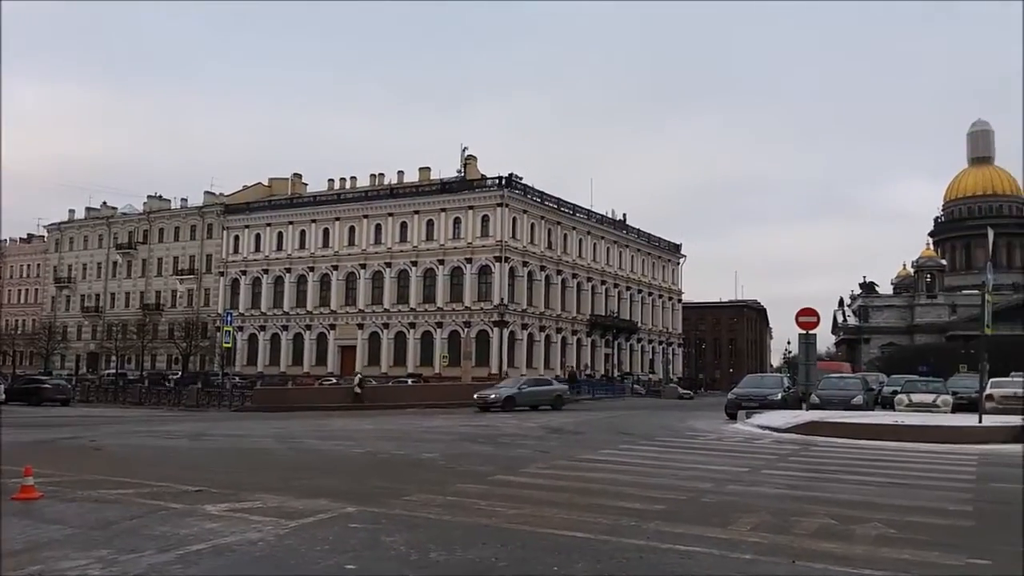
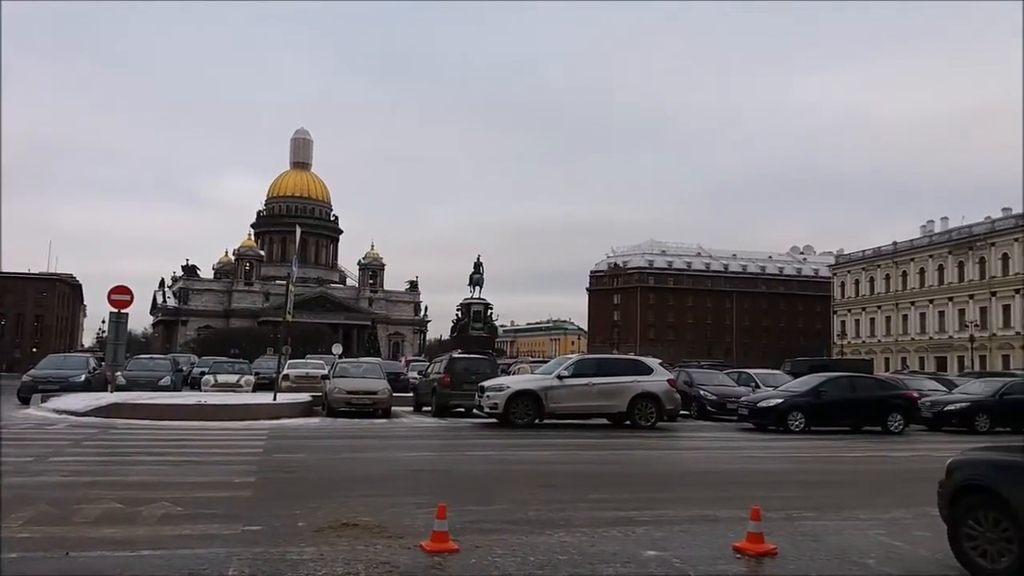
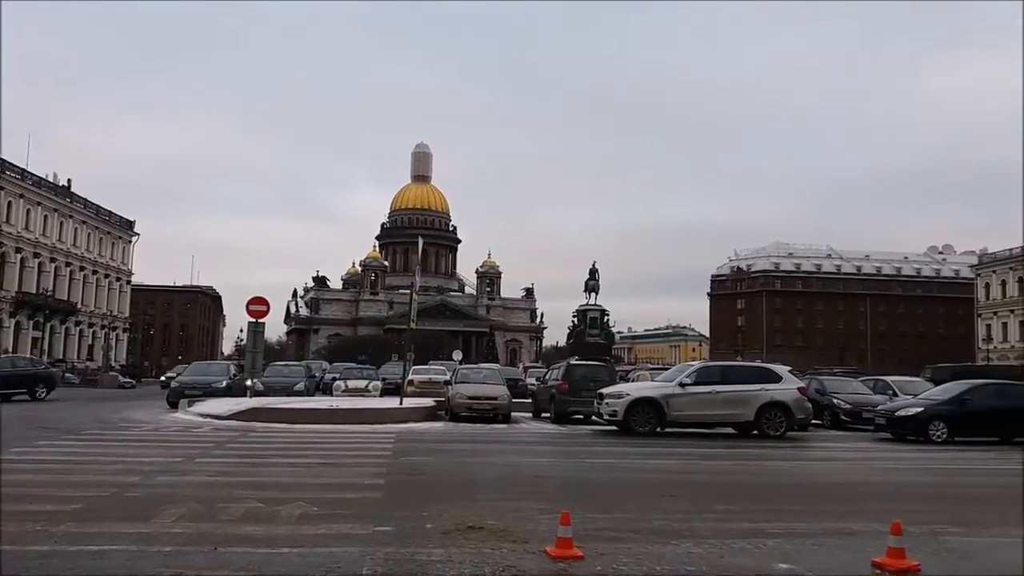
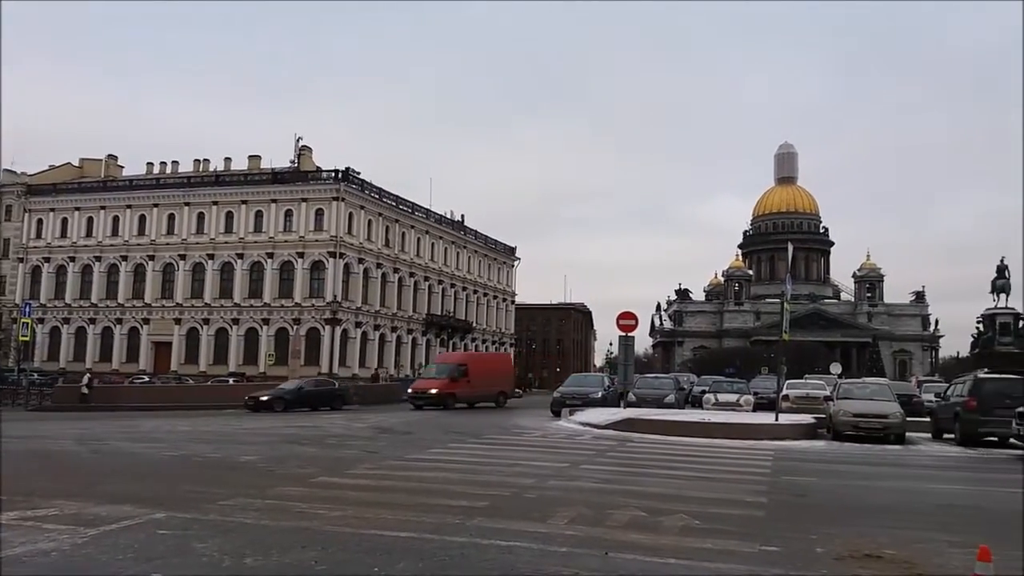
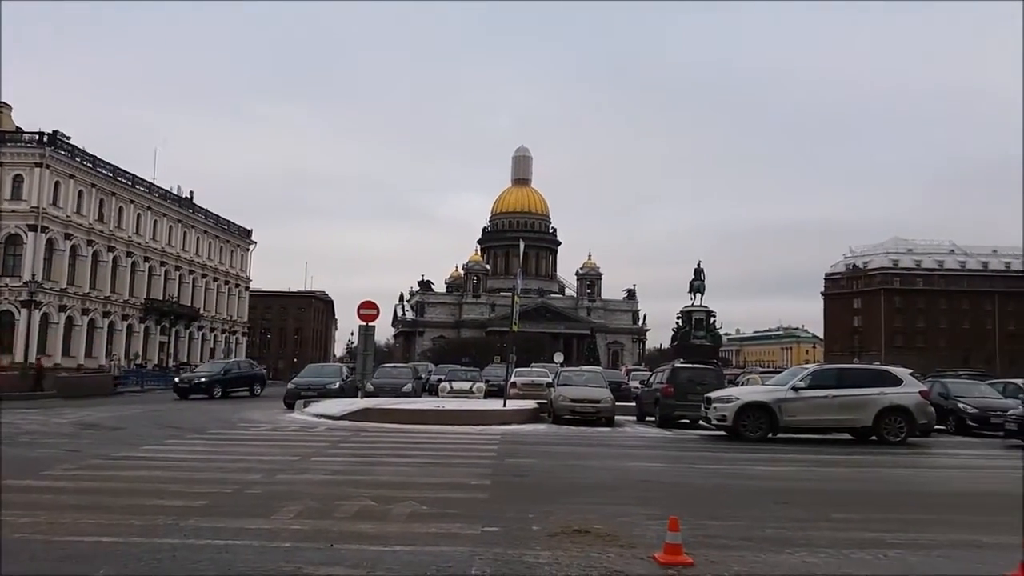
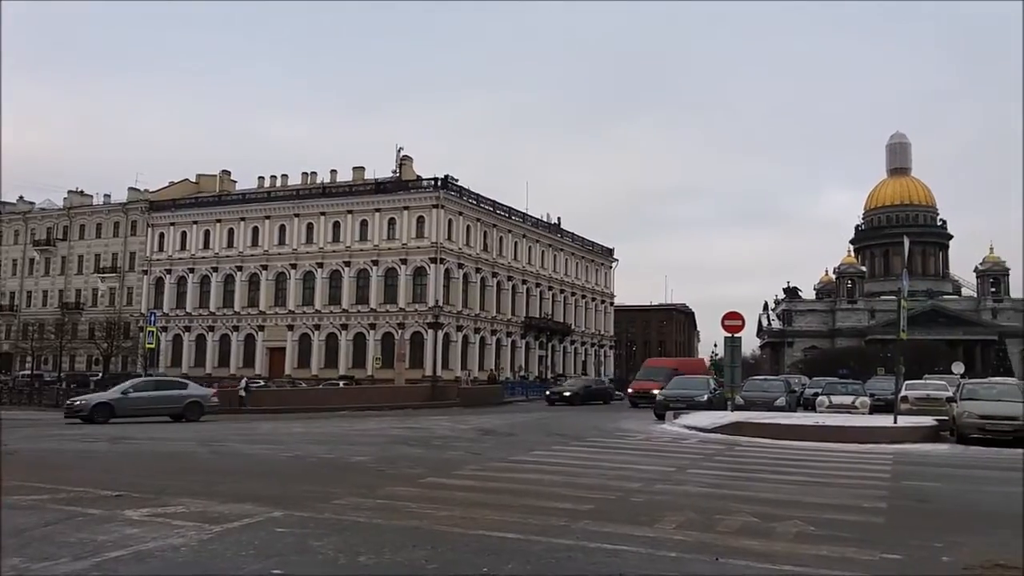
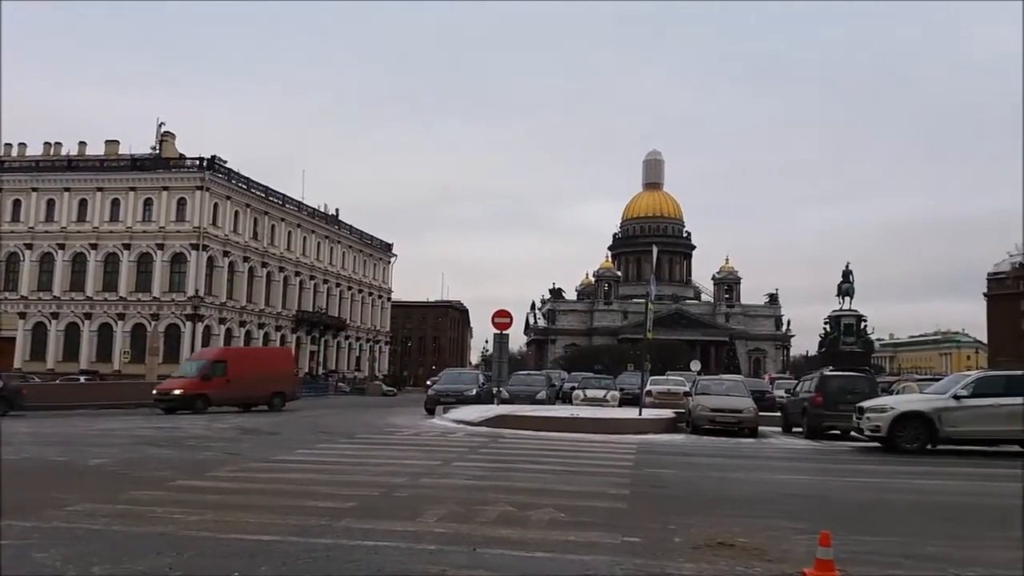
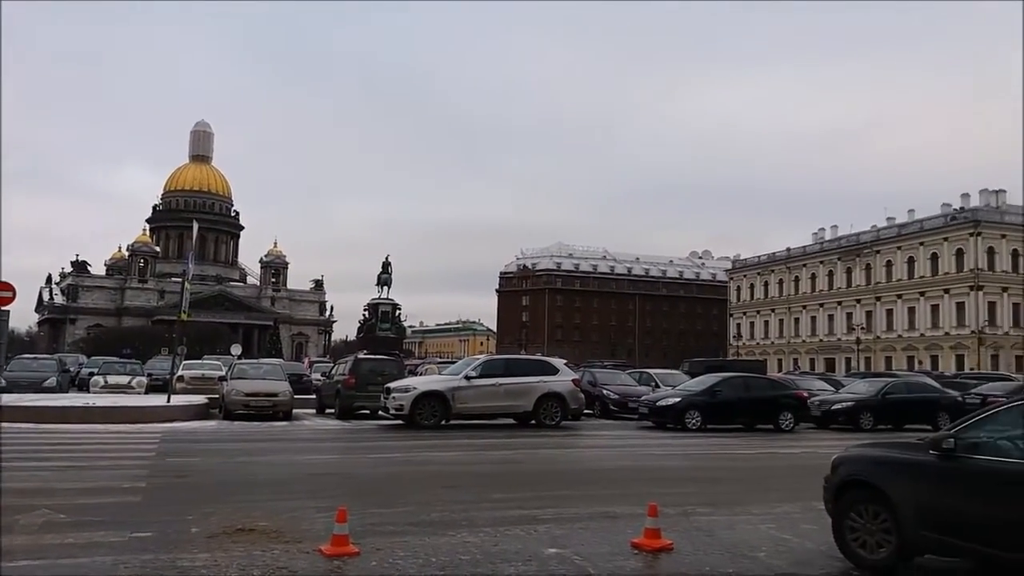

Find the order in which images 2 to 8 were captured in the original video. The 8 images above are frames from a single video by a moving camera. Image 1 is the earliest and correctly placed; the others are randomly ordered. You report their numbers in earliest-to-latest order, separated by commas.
6, 4, 7, 5, 3, 2, 8
